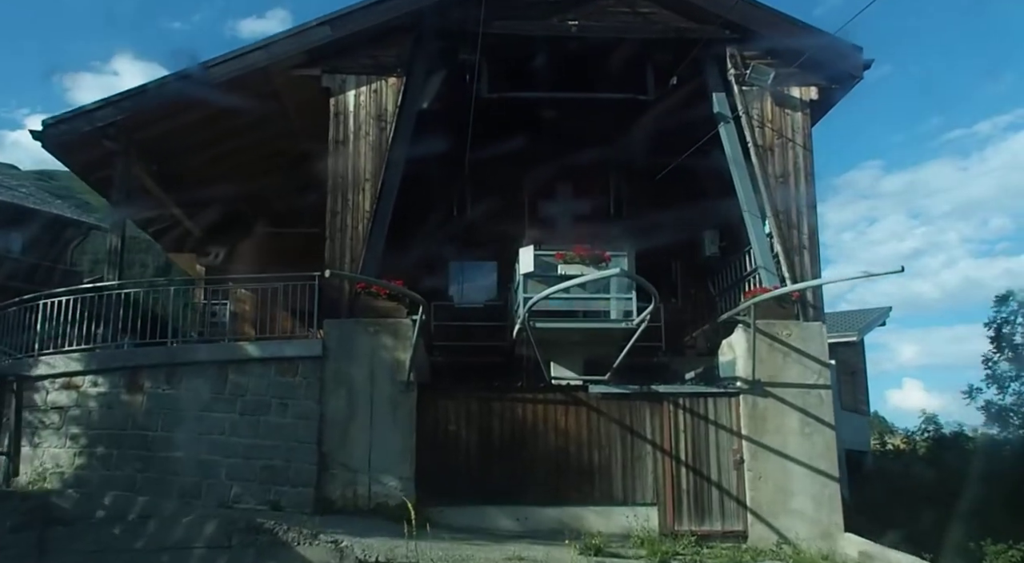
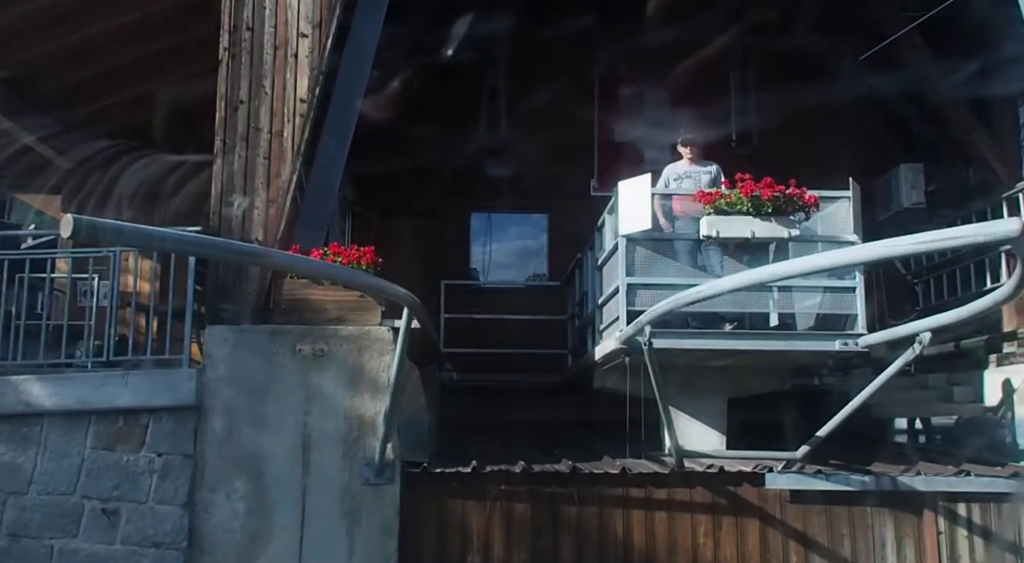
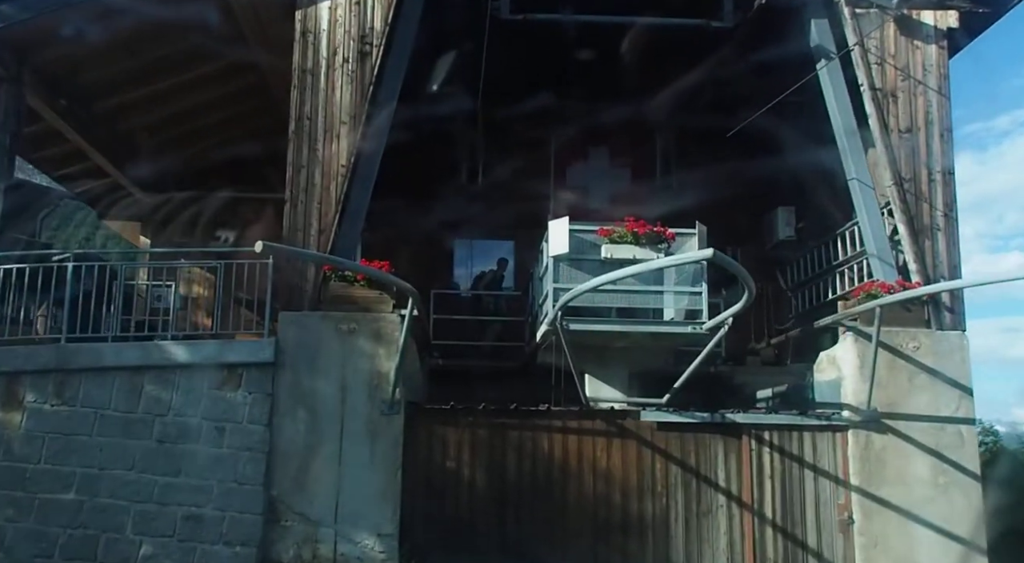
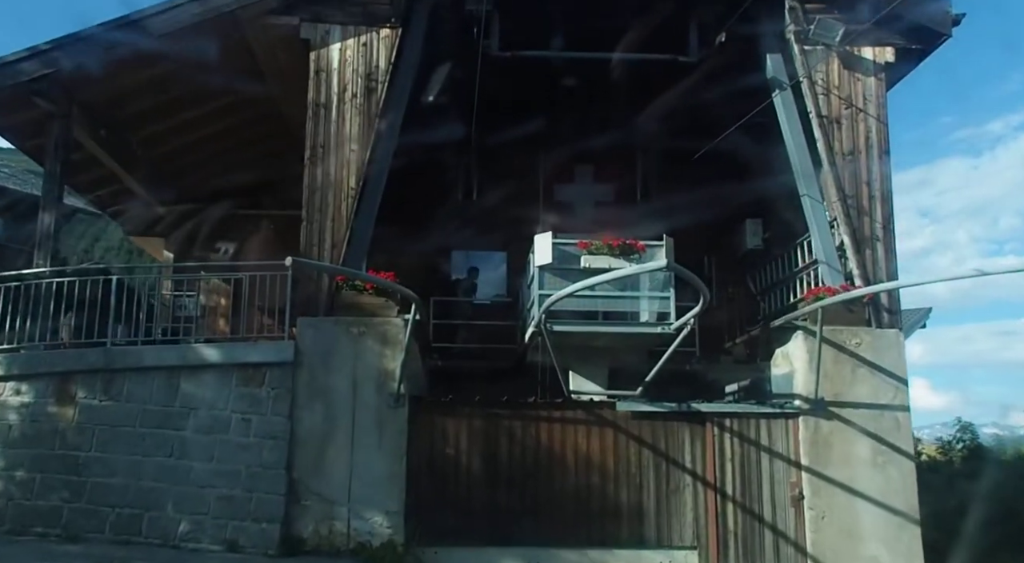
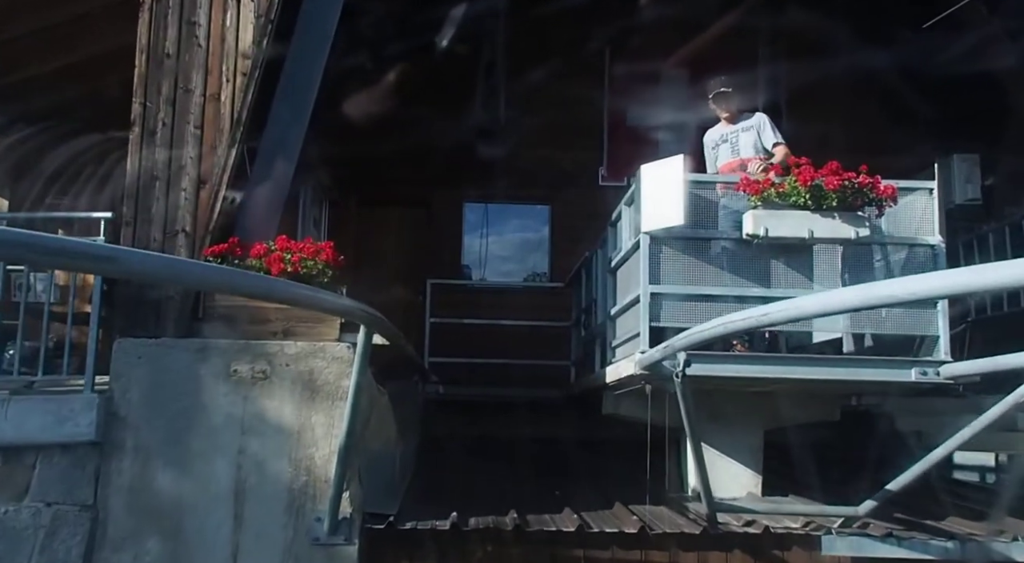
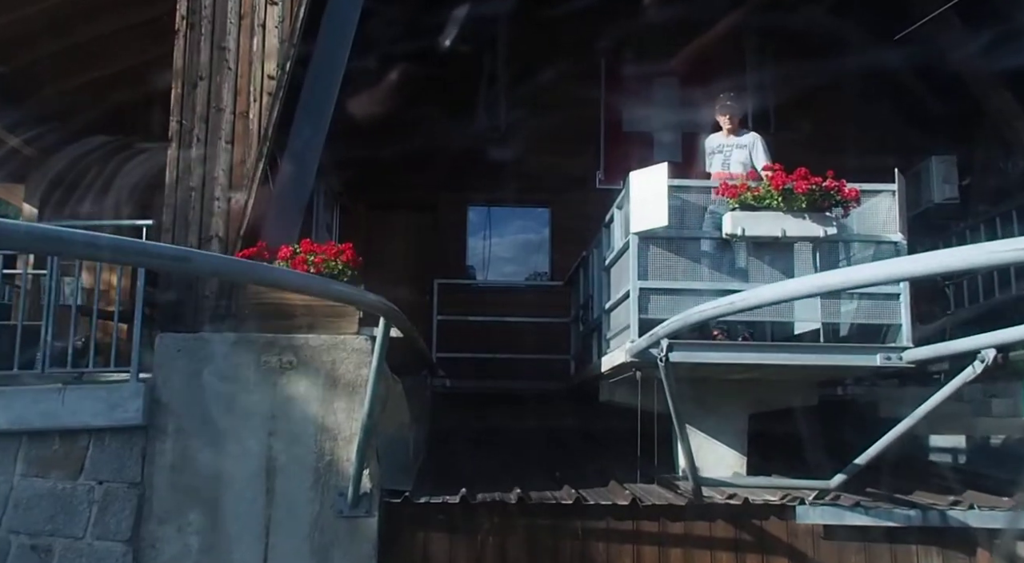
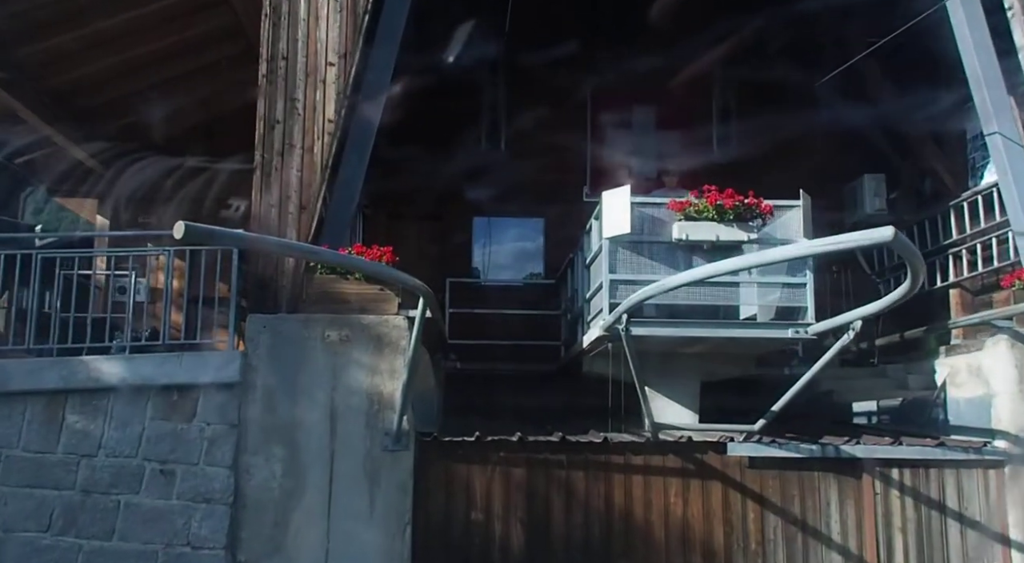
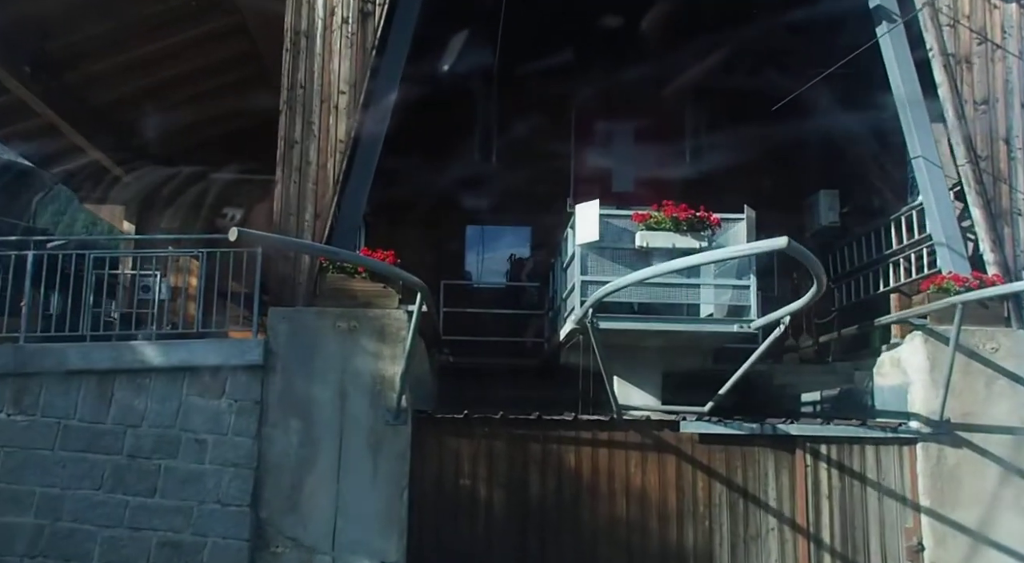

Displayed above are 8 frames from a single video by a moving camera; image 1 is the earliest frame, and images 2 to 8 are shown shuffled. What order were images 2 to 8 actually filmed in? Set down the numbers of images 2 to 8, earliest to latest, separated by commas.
4, 3, 8, 7, 2, 6, 5
